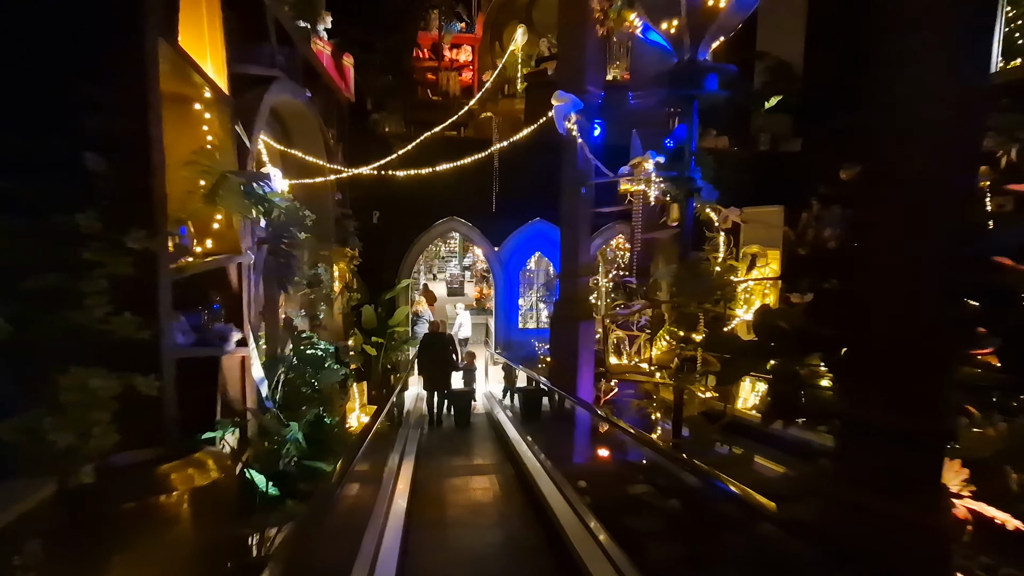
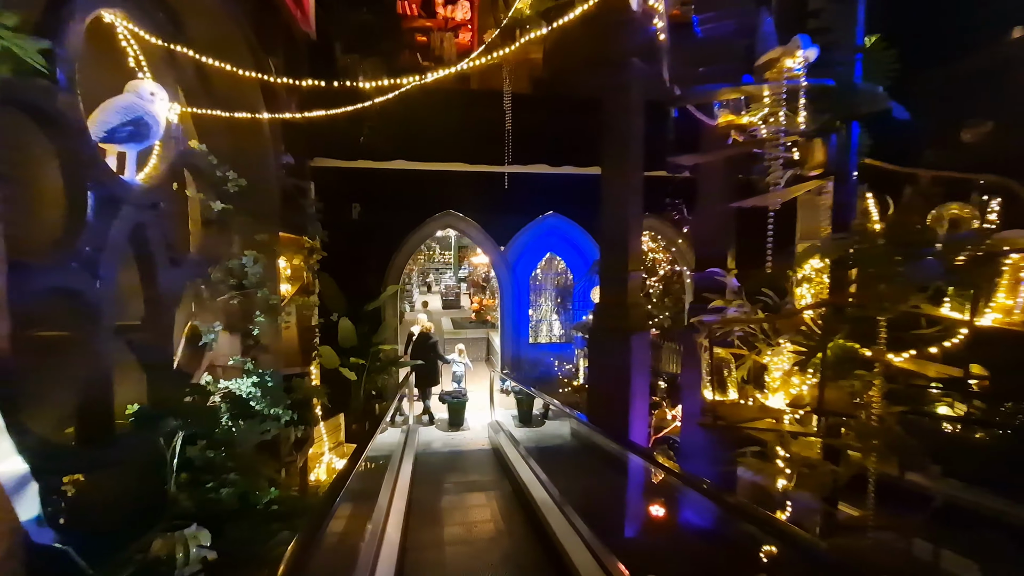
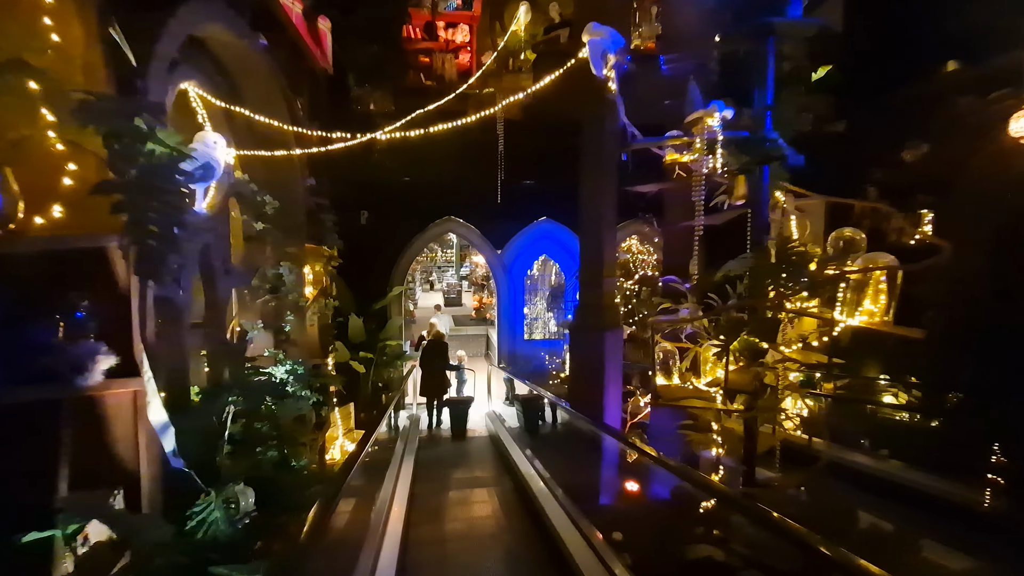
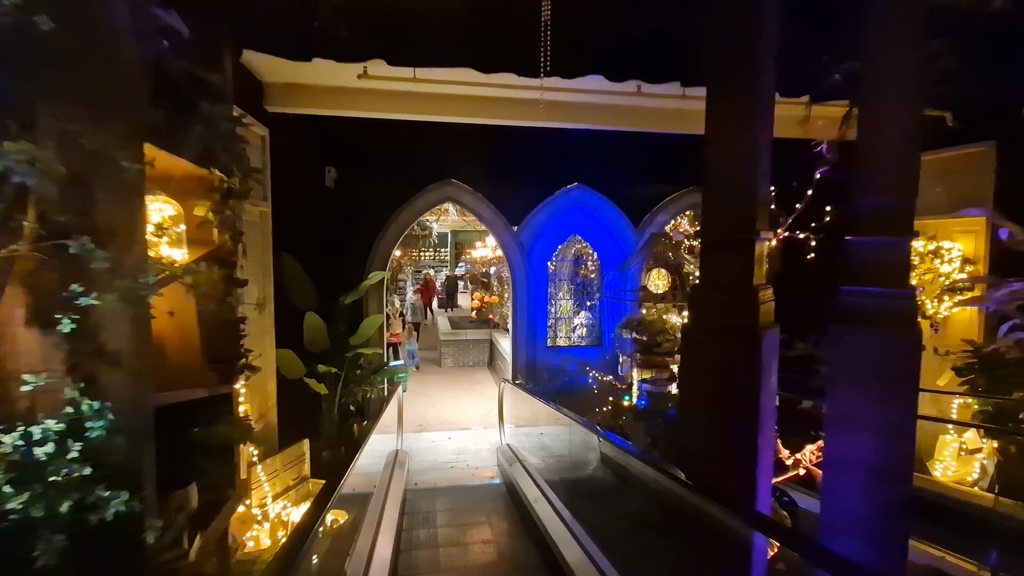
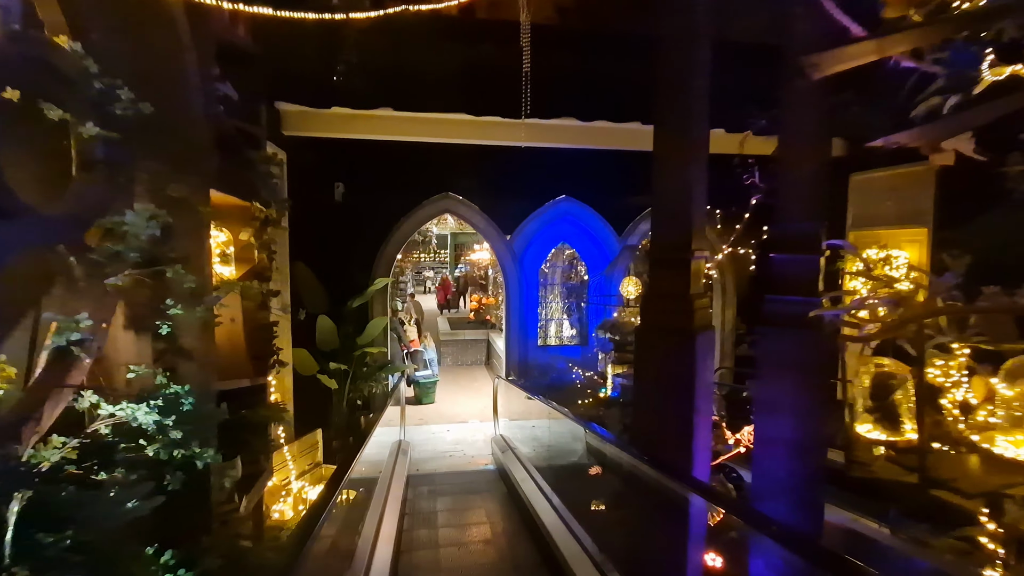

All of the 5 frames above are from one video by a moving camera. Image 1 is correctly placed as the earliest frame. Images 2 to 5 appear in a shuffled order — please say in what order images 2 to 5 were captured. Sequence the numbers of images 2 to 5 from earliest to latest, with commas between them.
3, 2, 5, 4
